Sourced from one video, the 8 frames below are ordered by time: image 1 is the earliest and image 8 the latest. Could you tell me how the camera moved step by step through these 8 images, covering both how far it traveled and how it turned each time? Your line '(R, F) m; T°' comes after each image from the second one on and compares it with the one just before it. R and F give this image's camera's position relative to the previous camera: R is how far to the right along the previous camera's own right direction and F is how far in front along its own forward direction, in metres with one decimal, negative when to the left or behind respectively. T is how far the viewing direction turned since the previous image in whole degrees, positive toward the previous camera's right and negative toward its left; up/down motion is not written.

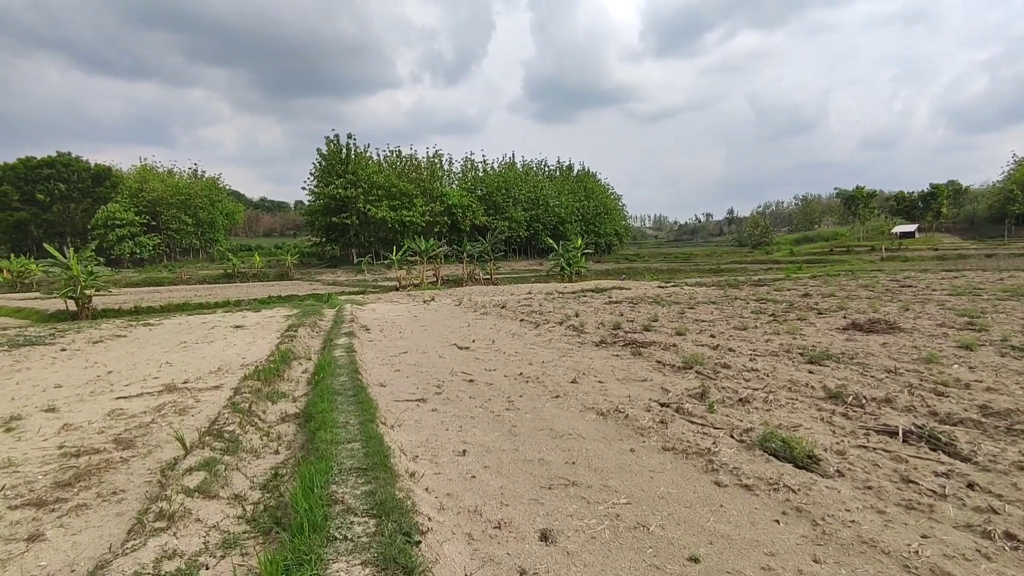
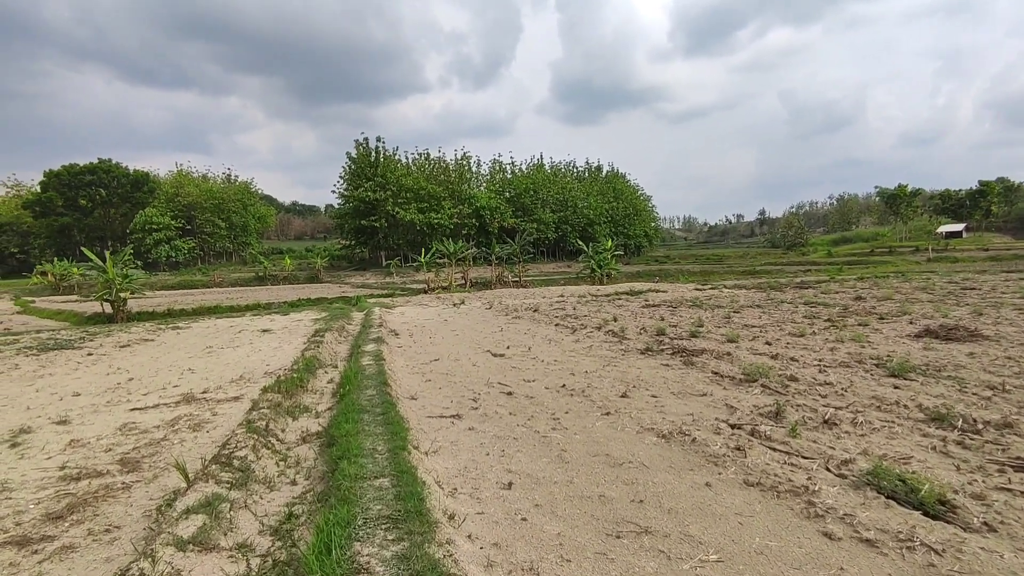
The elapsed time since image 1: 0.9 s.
(-0.2, +0.6) m; -3°
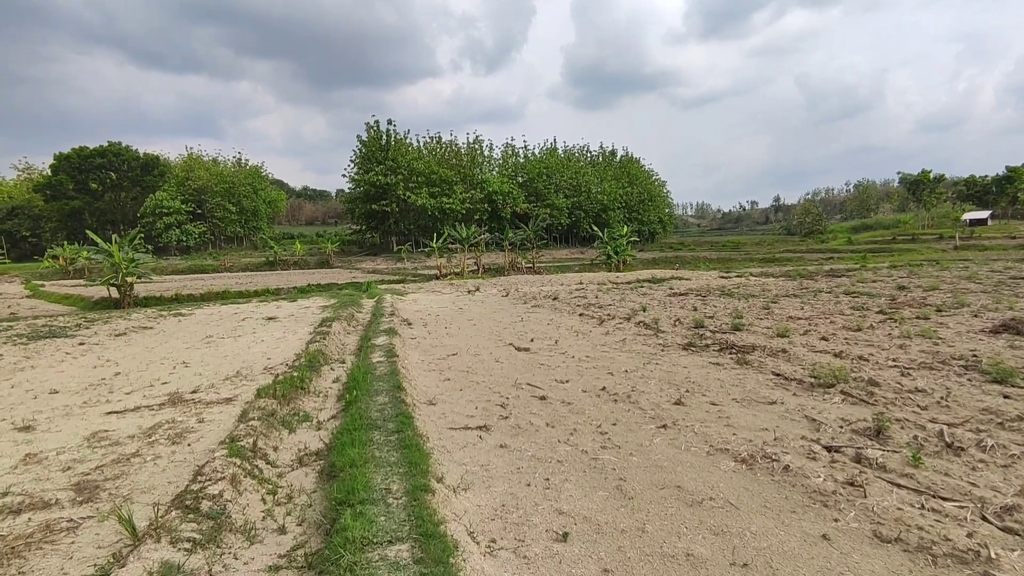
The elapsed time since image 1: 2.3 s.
(-0.2, +0.9) m; -1°
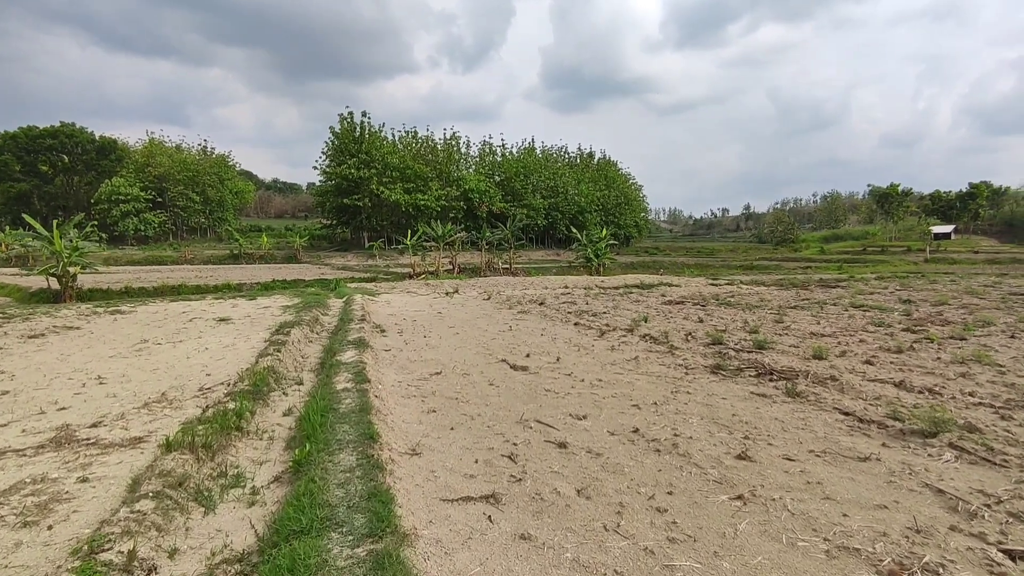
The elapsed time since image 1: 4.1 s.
(-0.3, +1.4) m; +3°
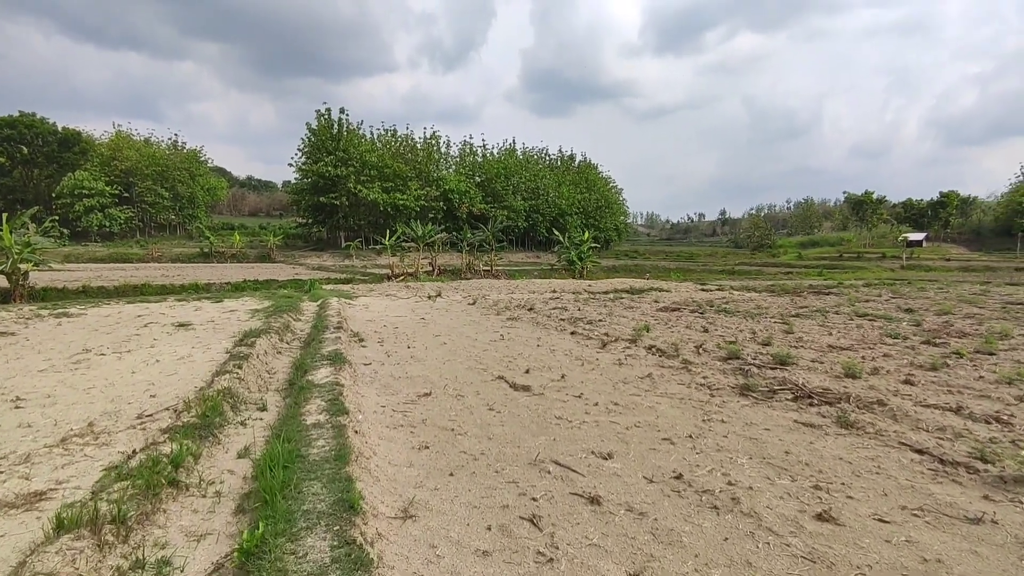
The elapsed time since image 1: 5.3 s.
(-0.3, +0.9) m; +2°
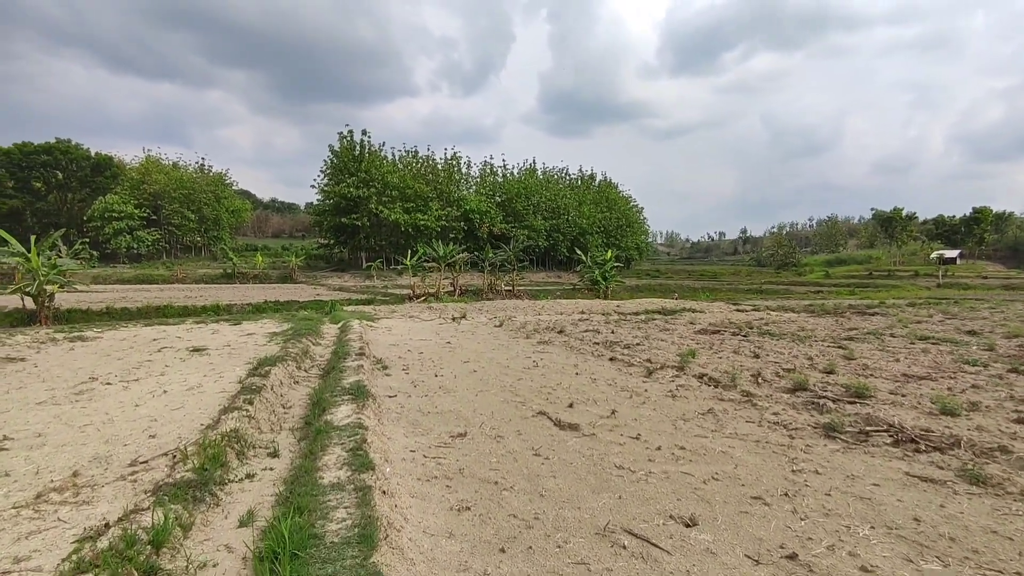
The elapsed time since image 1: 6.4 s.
(-0.2, +0.7) m; -2°
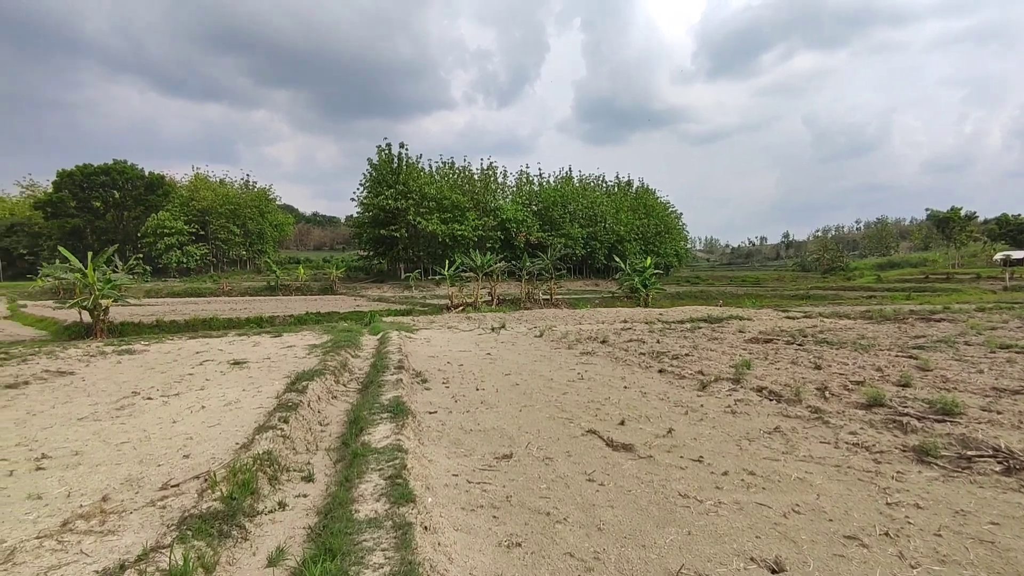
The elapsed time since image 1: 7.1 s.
(-0.1, +0.4) m; -4°
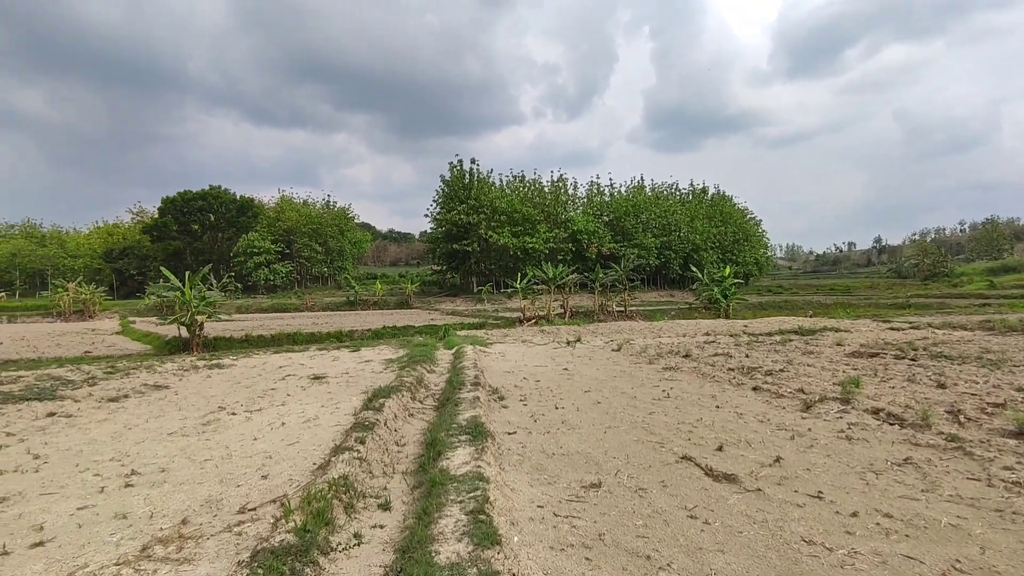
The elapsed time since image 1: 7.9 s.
(-0.1, +0.3) m; -7°
